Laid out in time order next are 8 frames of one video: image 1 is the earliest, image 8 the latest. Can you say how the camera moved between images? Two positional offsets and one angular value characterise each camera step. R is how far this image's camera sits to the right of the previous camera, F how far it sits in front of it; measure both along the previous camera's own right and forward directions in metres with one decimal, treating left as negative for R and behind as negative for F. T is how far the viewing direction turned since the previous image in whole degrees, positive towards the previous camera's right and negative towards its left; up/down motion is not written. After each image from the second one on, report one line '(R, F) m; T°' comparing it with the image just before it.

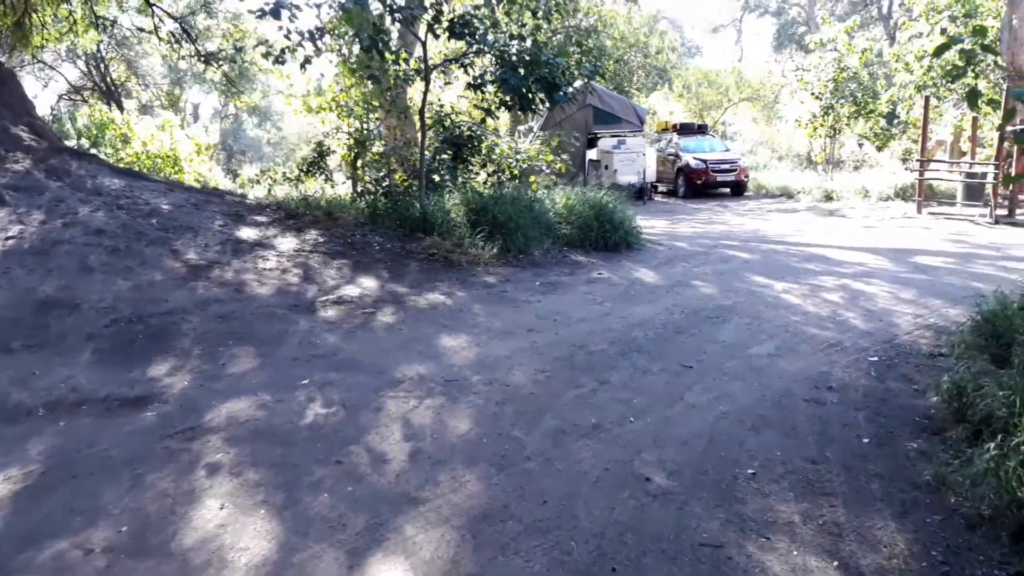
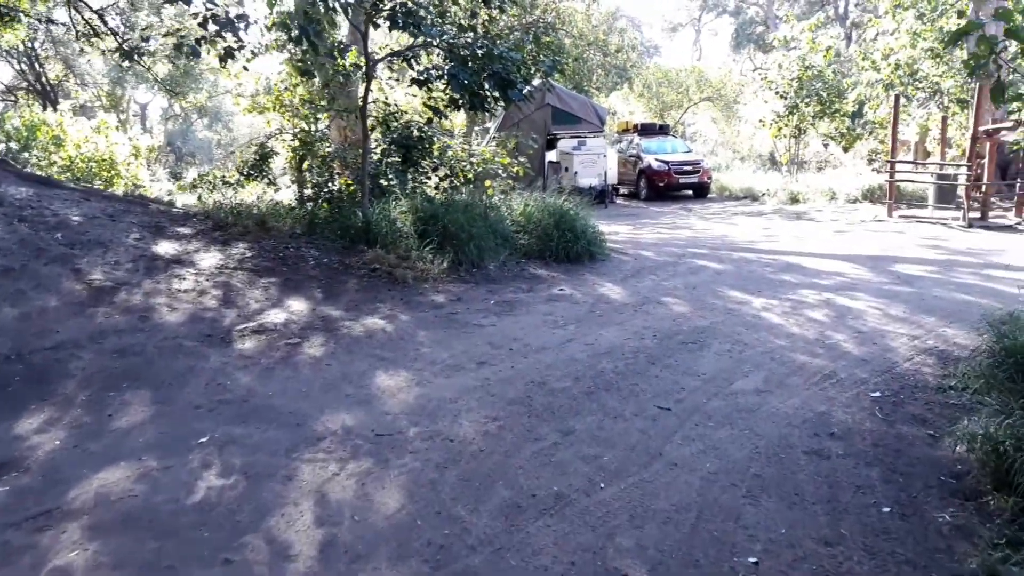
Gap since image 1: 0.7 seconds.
(+0.1, +1.0) m; +3°
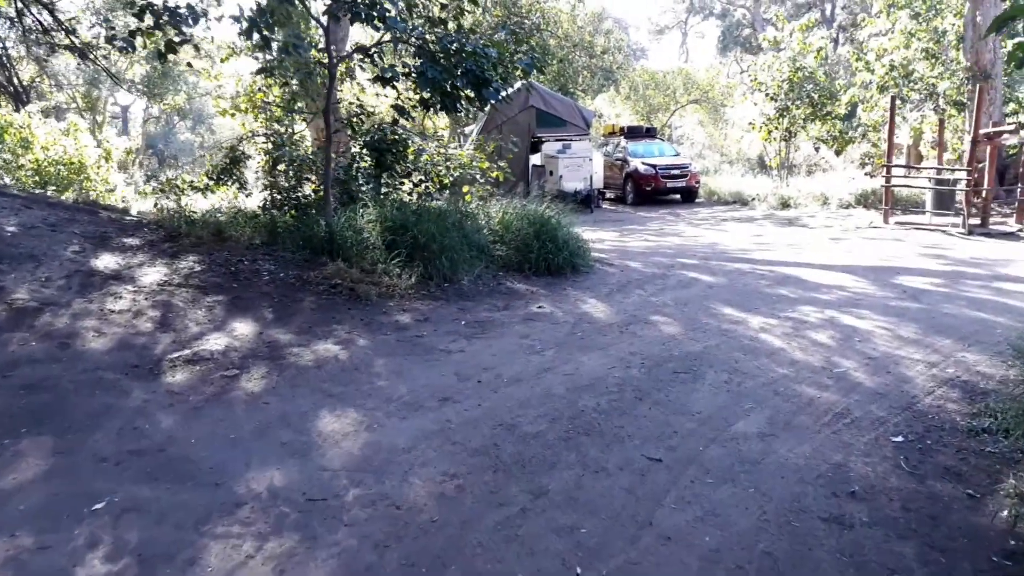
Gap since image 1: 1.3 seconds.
(+0.1, +0.8) m; +1°
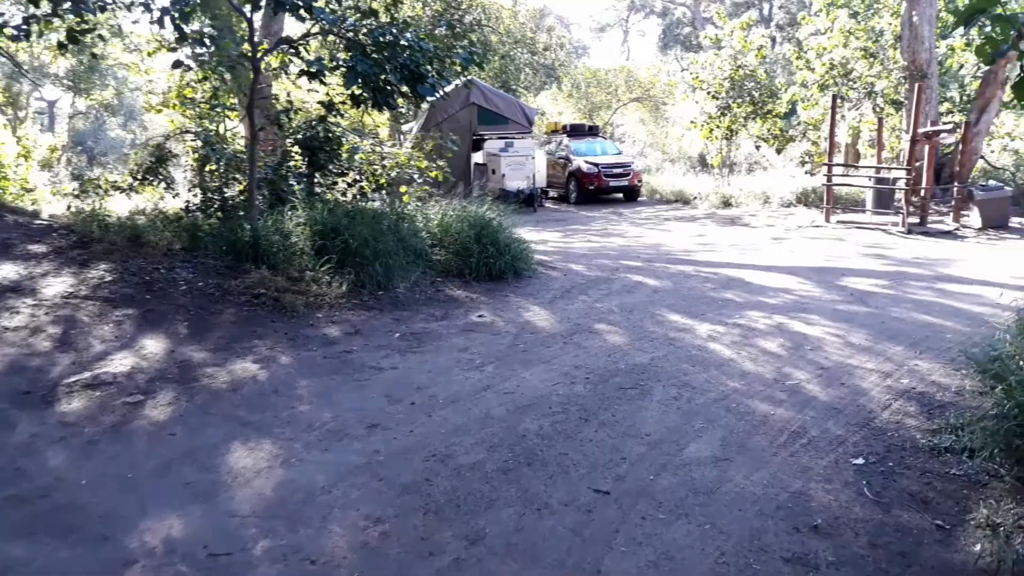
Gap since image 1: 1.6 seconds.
(+0.1, +0.4) m; +4°
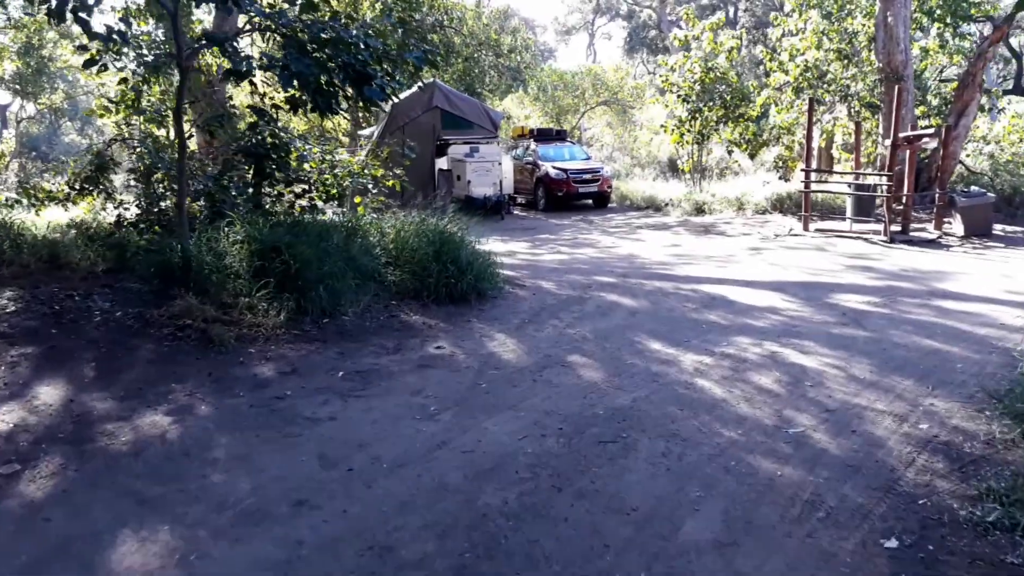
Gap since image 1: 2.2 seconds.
(+0.1, +0.9) m; +2°
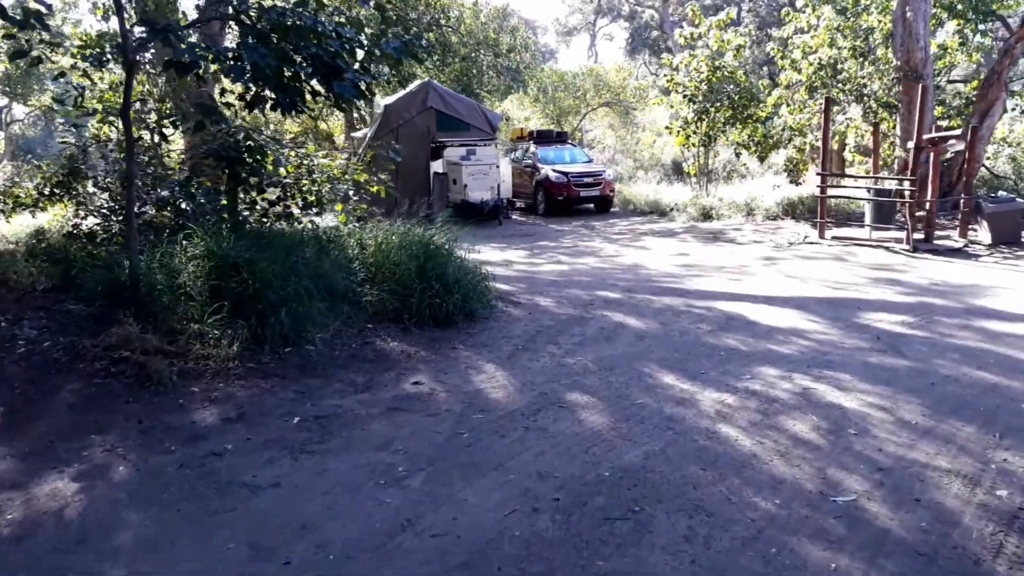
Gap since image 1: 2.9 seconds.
(+0.1, +1.0) m; 0°
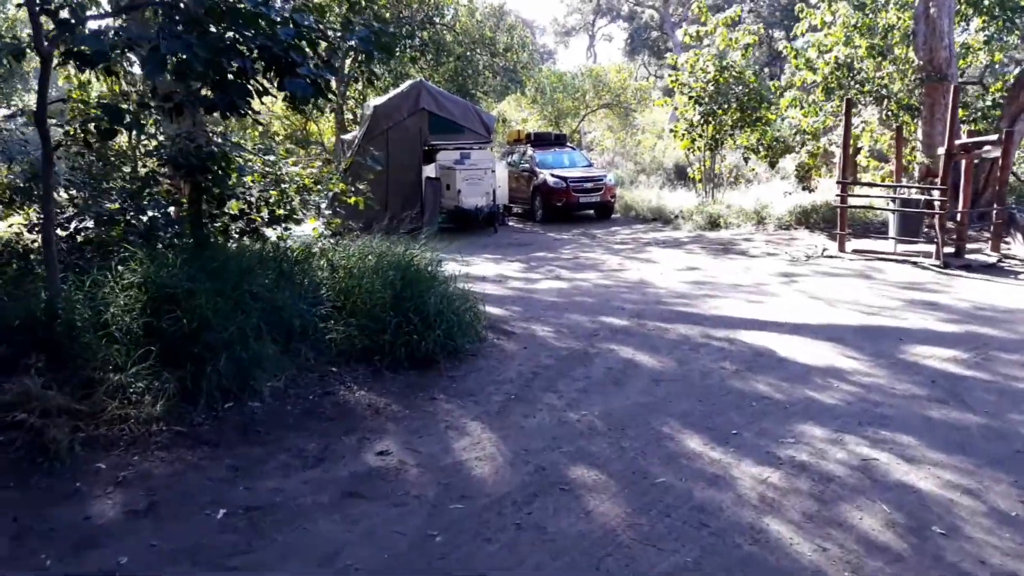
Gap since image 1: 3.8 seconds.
(0.0, +1.1) m; 0°
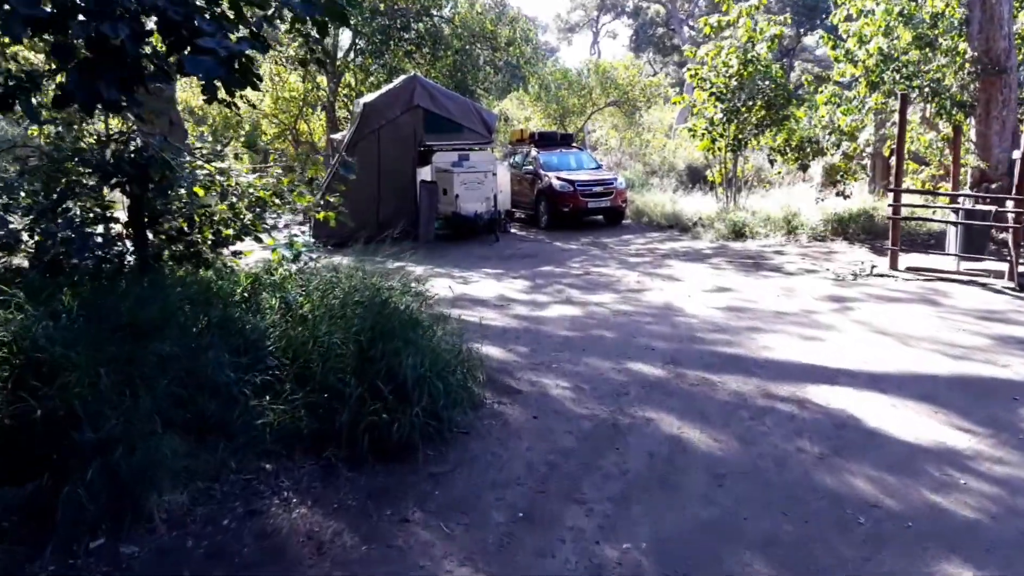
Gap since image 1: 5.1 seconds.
(0.0, +1.8) m; 0°
